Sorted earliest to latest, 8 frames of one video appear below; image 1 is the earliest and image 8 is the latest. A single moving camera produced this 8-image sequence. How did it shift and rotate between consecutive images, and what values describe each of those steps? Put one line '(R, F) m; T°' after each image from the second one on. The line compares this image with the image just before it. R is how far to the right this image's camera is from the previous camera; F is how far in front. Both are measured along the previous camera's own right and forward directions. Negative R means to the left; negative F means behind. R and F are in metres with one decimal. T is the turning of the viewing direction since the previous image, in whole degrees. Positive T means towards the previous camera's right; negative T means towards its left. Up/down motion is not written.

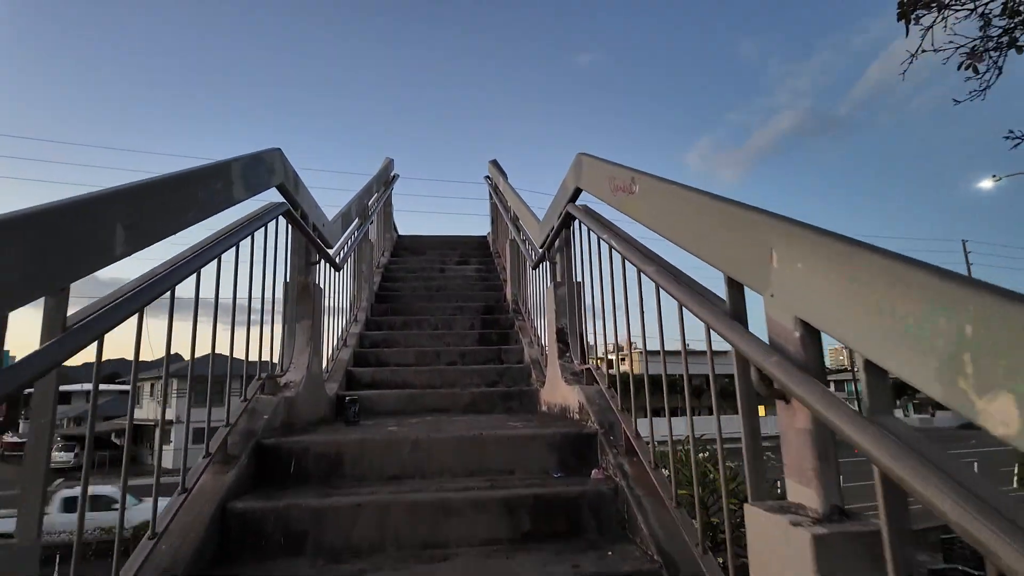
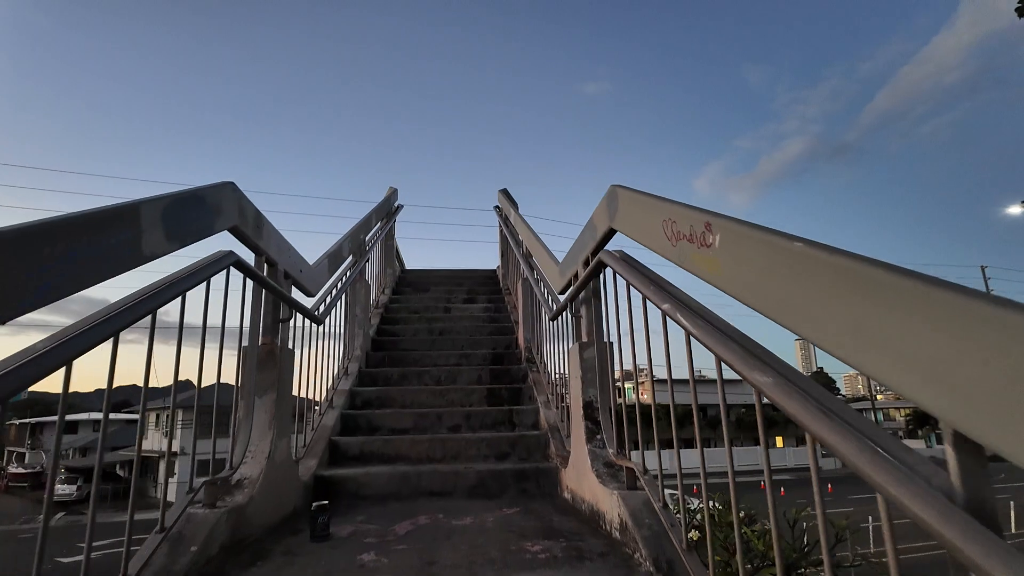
(0.0, +0.6) m; -1°
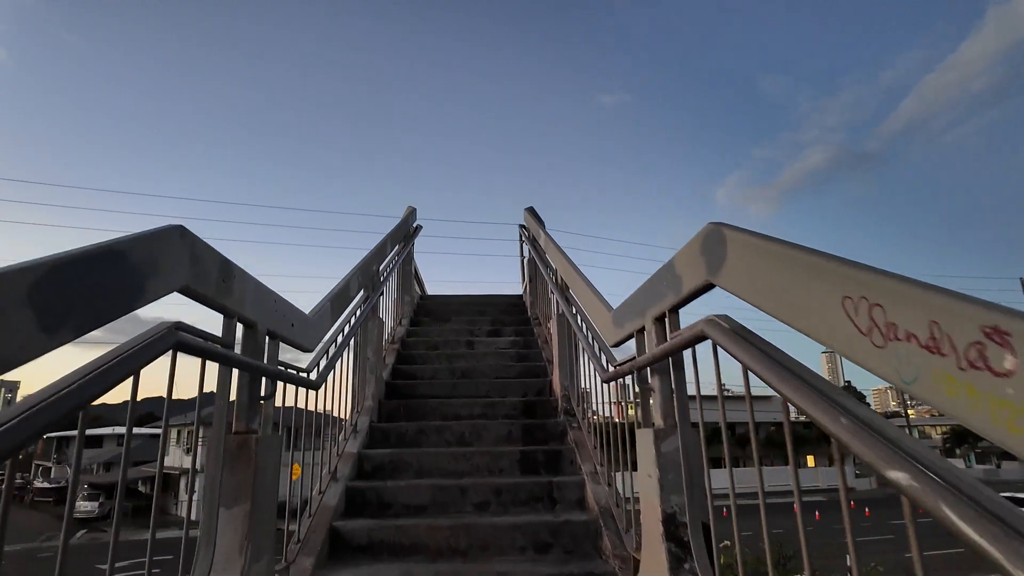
(-0.1, +0.6) m; -2°
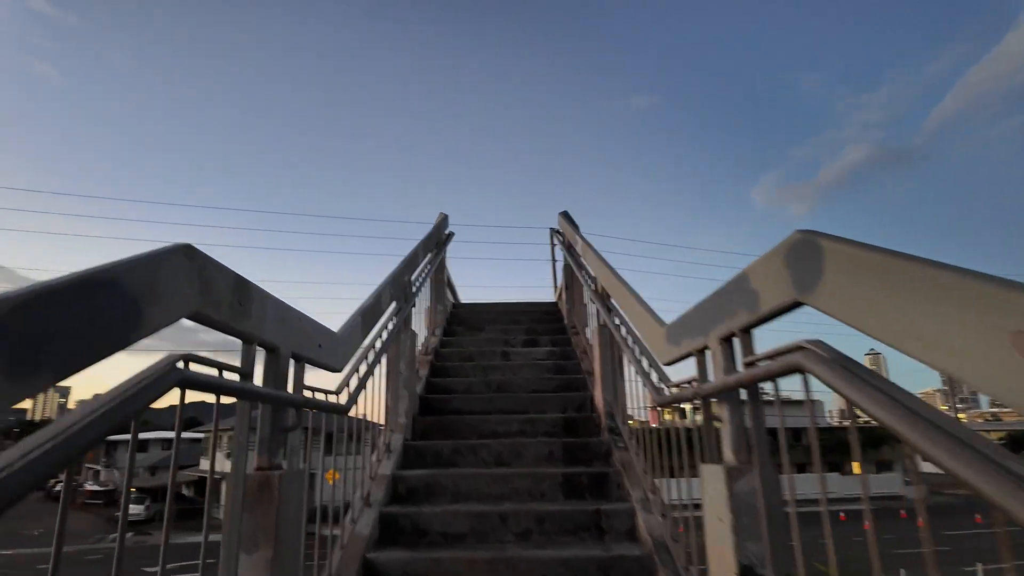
(0.0, +0.2) m; -3°
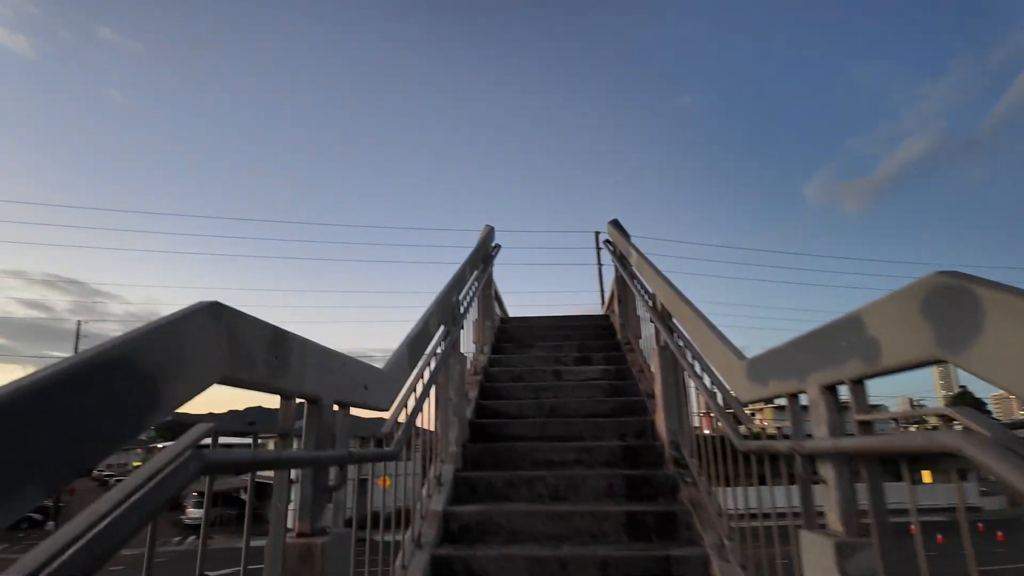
(-0.1, +0.2) m; -4°
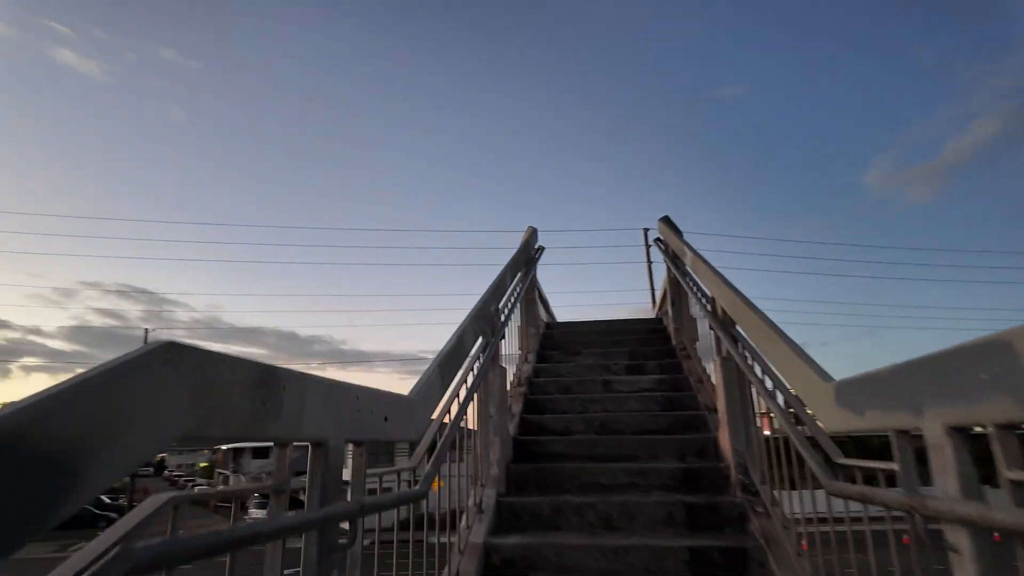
(0.0, +0.3) m; -5°
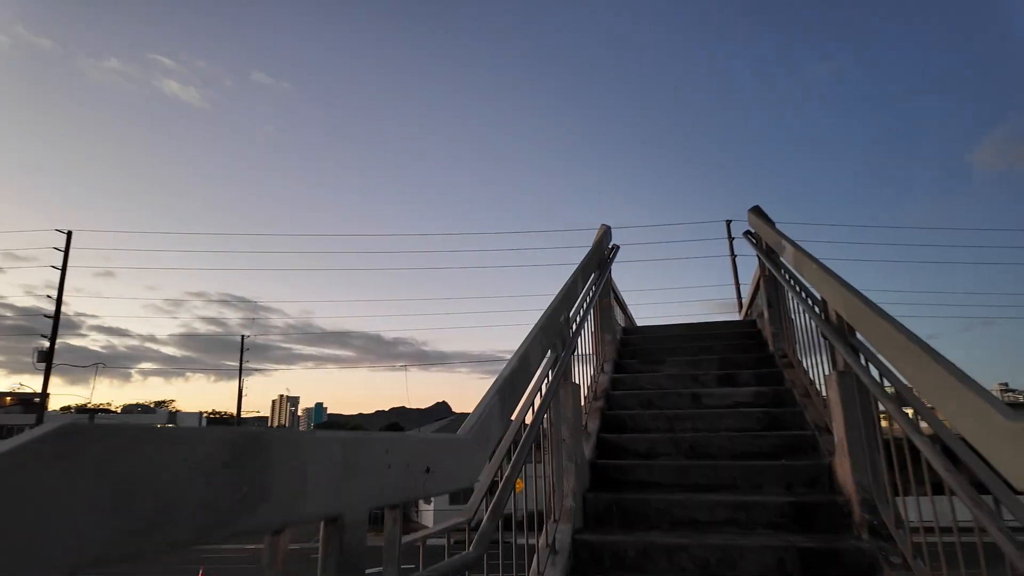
(0.0, +0.4) m; -7°
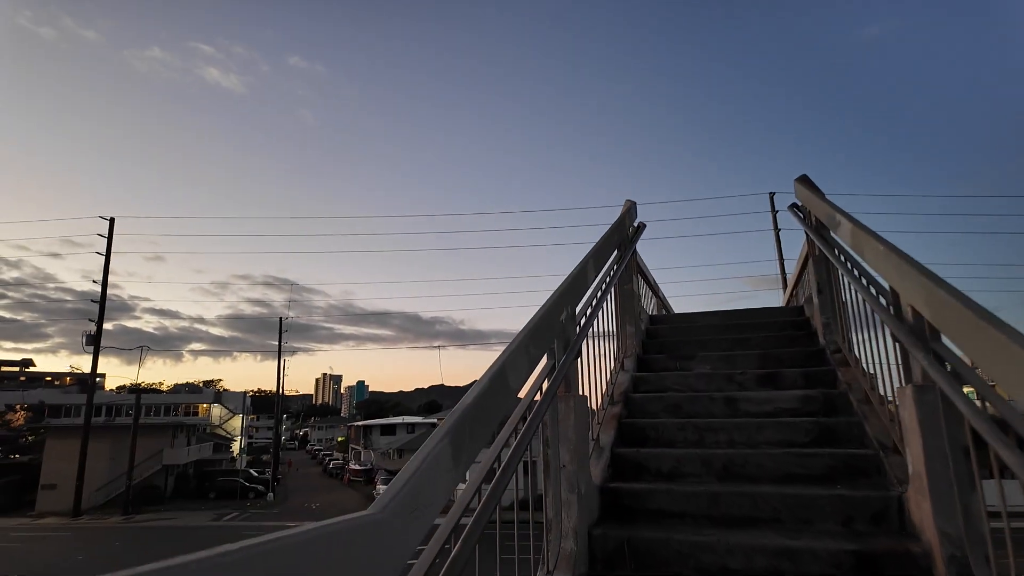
(+0.2, +0.6) m; -4°
